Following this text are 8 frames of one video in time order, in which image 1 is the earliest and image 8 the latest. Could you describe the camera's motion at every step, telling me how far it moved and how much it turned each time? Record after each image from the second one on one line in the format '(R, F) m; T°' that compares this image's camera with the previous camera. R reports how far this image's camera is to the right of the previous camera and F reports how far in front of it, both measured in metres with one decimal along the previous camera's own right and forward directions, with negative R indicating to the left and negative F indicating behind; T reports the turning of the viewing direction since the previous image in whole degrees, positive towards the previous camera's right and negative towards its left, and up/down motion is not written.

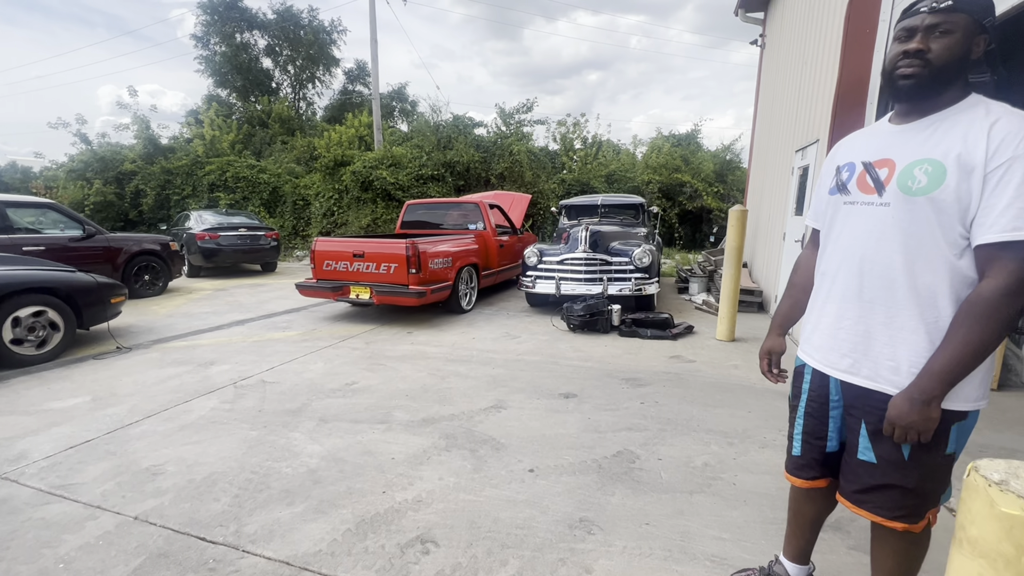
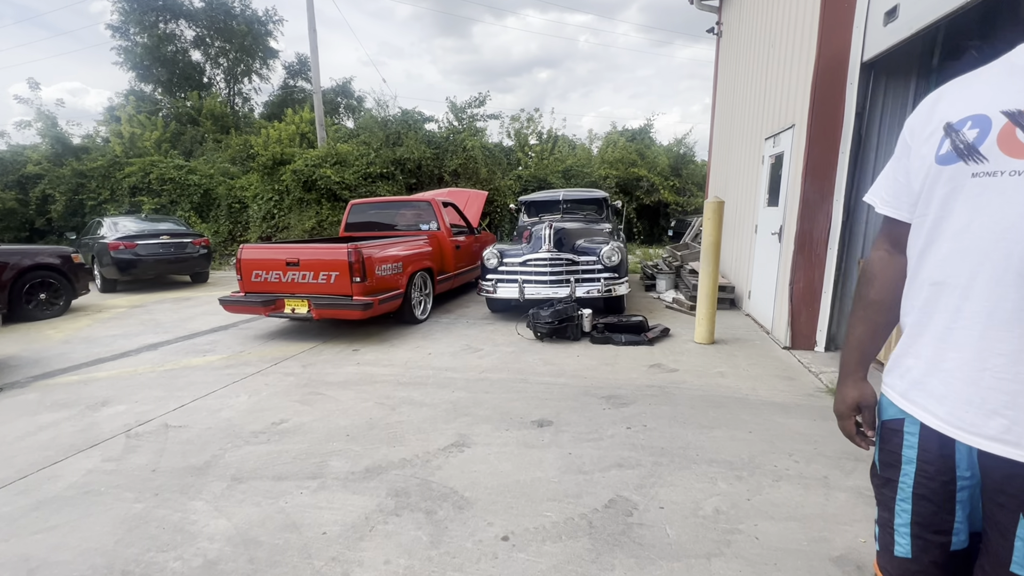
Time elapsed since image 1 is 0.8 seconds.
(0.0, +0.6) m; +5°
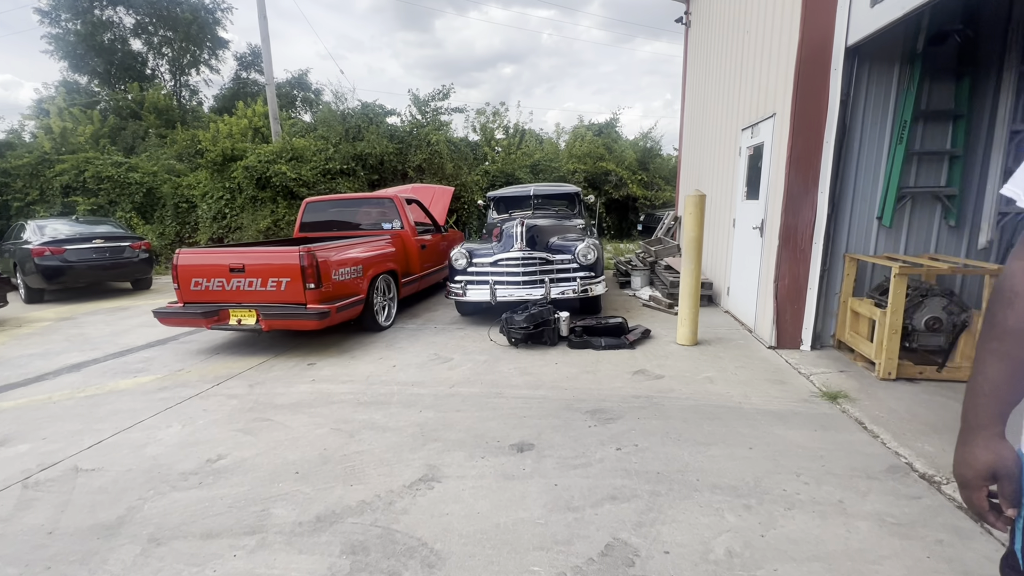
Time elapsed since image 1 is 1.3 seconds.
(0.0, +0.4) m; +4°
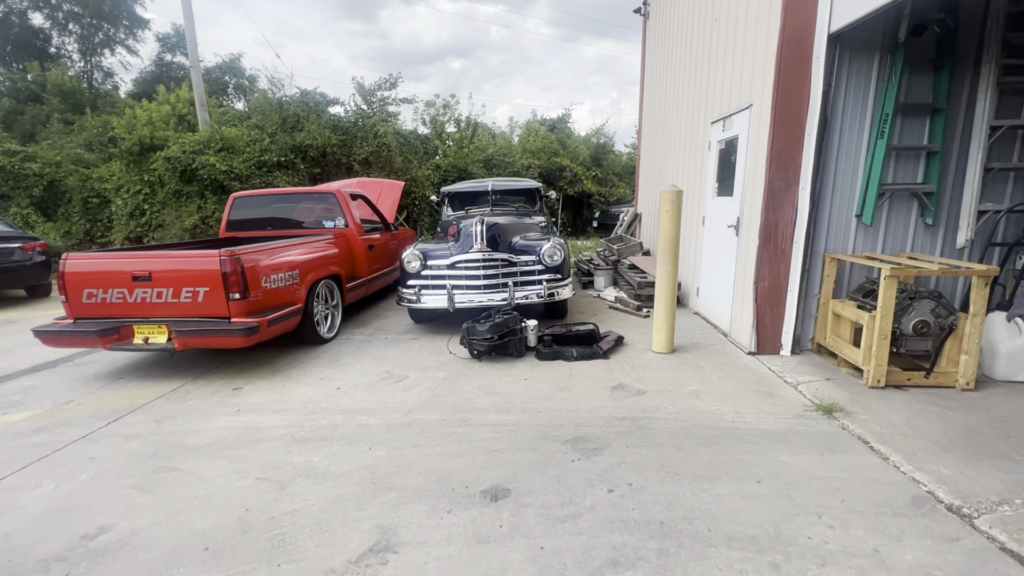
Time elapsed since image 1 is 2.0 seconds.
(-0.1, +0.5) m; +6°
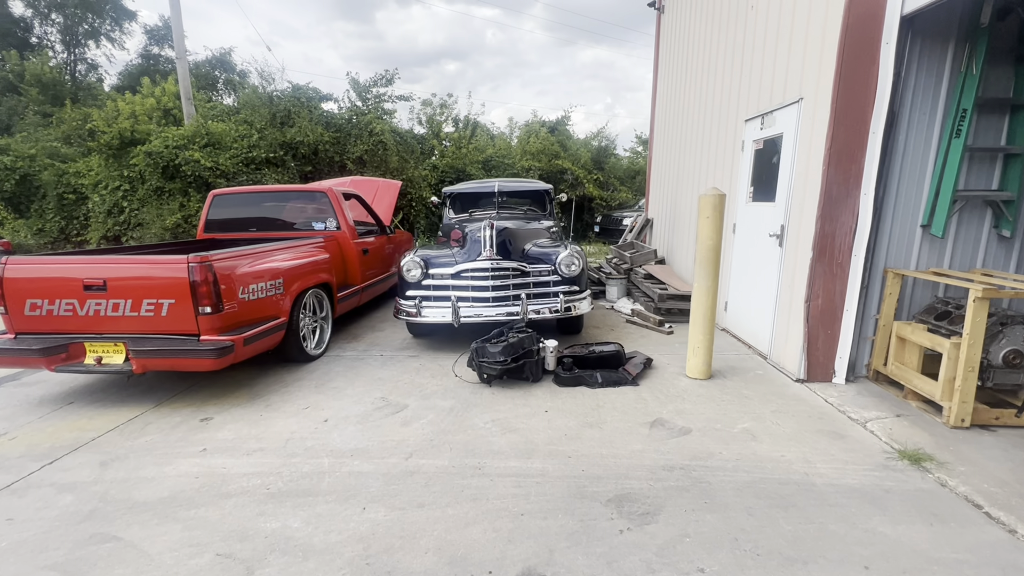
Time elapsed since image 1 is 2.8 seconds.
(-0.2, +0.6) m; +1°
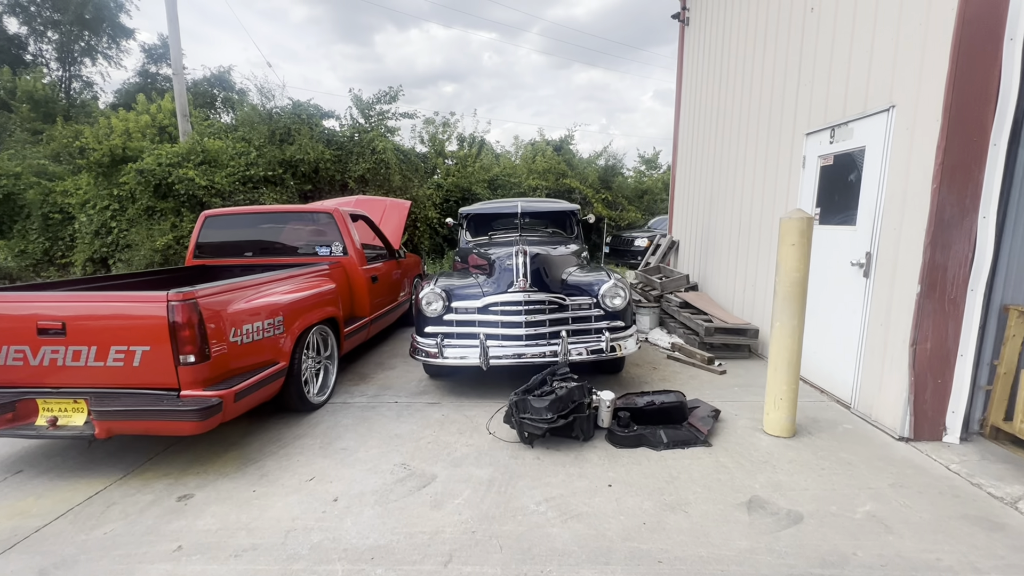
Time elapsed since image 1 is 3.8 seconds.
(-0.3, +0.6) m; 0°
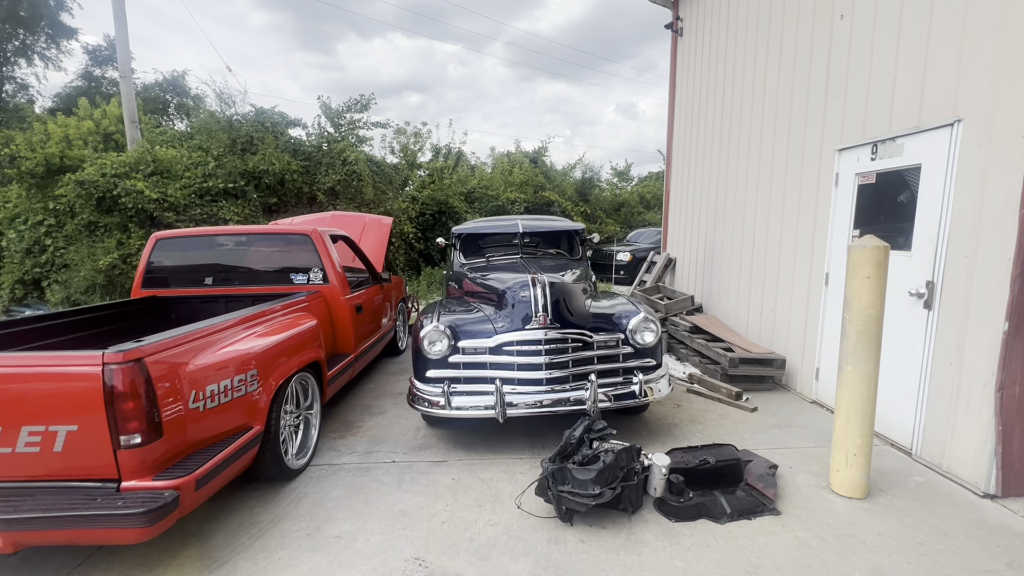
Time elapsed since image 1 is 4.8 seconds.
(-0.4, +0.6) m; +4°
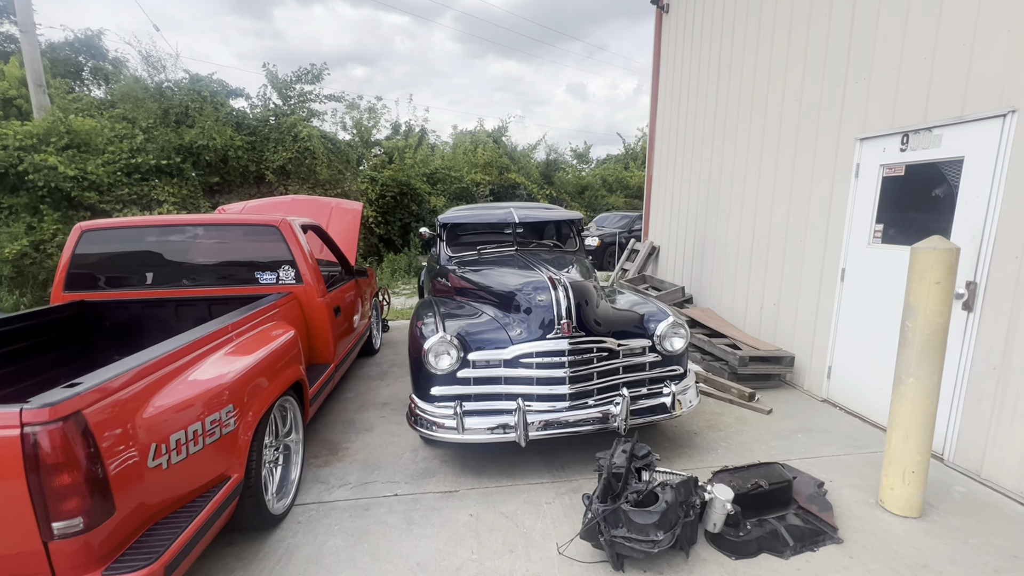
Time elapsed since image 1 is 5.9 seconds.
(-0.4, +0.5) m; +6°
